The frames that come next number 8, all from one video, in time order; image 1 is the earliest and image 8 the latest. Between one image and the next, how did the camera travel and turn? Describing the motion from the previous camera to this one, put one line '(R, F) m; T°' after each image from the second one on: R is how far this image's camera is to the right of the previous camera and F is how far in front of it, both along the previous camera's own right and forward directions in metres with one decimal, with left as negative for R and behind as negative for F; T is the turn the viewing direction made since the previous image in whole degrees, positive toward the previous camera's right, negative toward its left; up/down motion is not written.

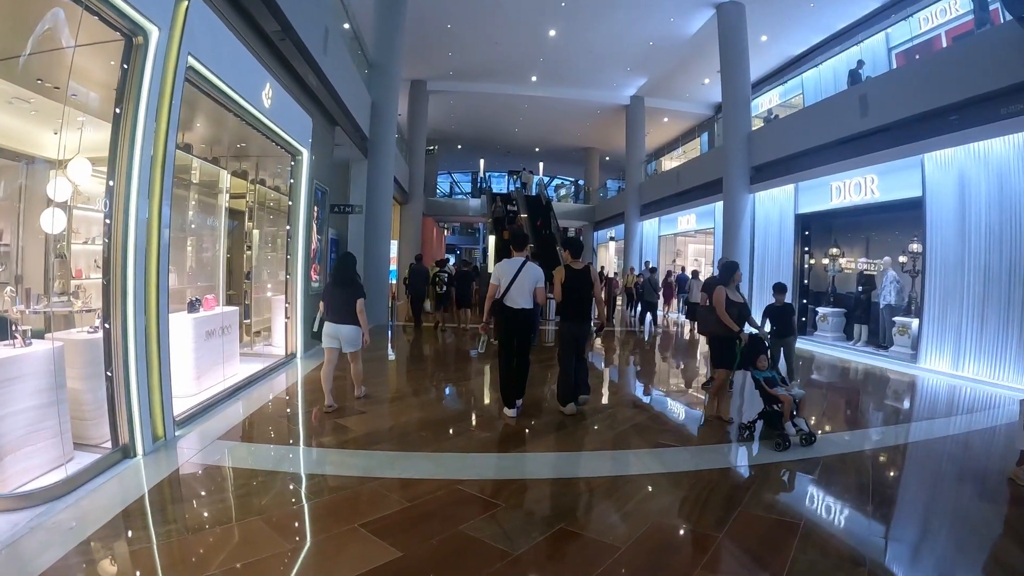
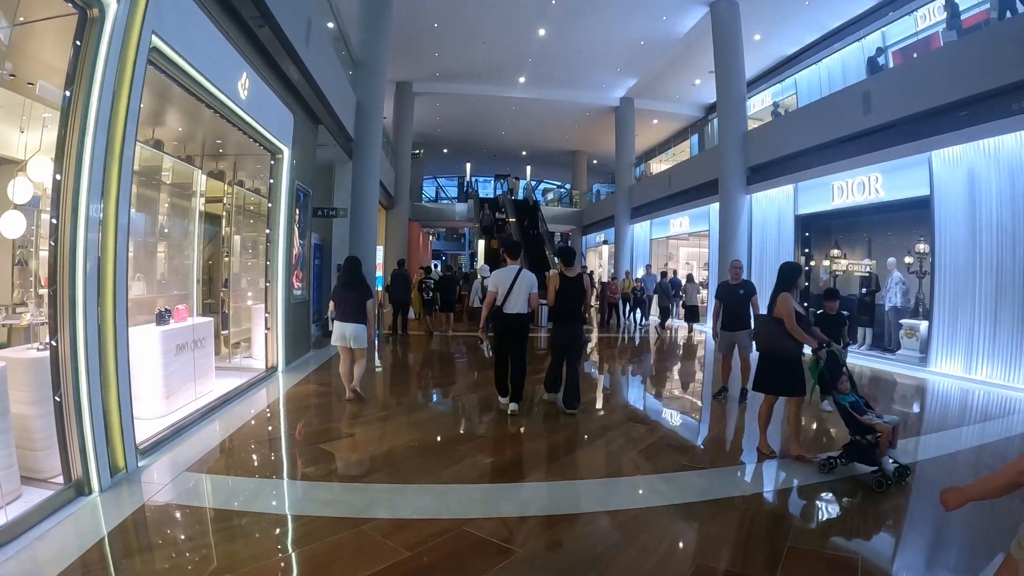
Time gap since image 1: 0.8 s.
(-0.1, +0.4) m; +2°
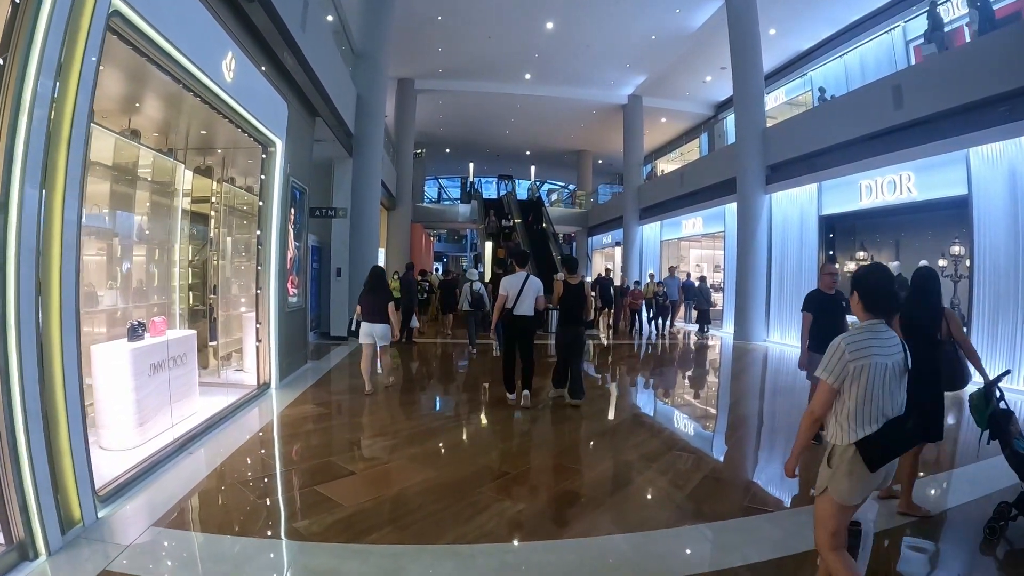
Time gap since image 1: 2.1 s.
(-0.2, +0.5) m; 0°
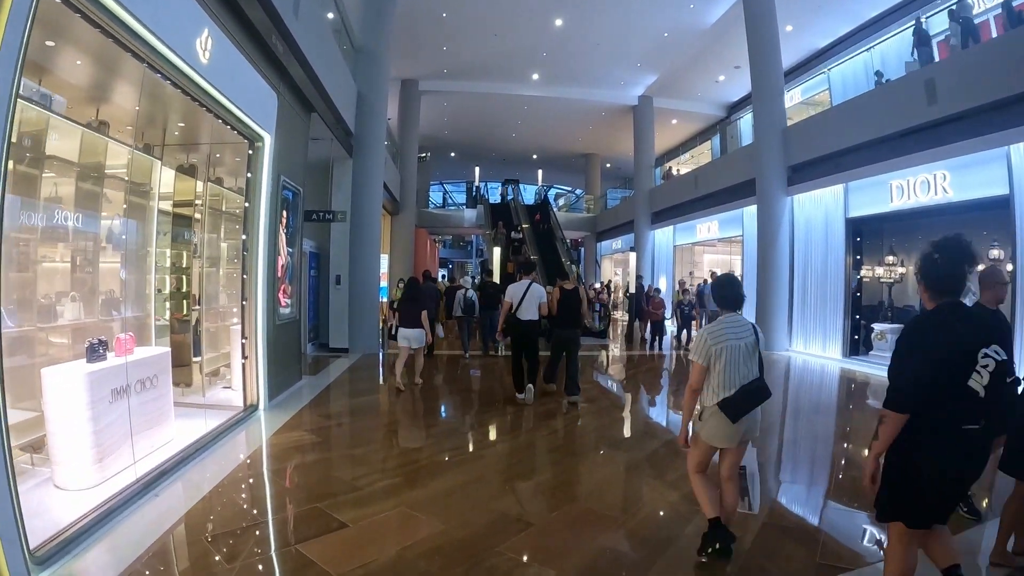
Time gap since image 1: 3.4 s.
(-0.1, +0.5) m; -1°
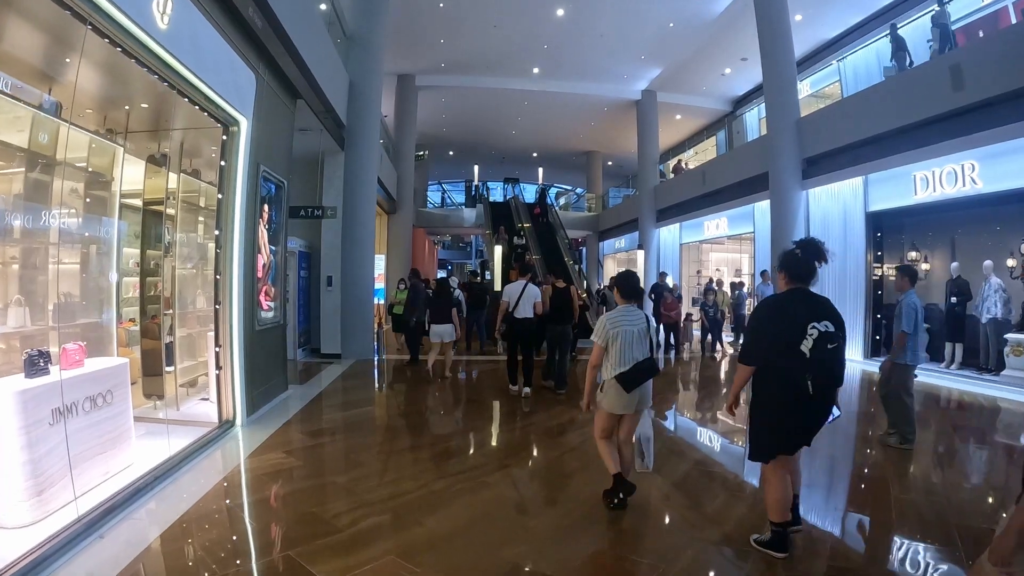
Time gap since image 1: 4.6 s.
(-0.1, +0.4) m; 0°
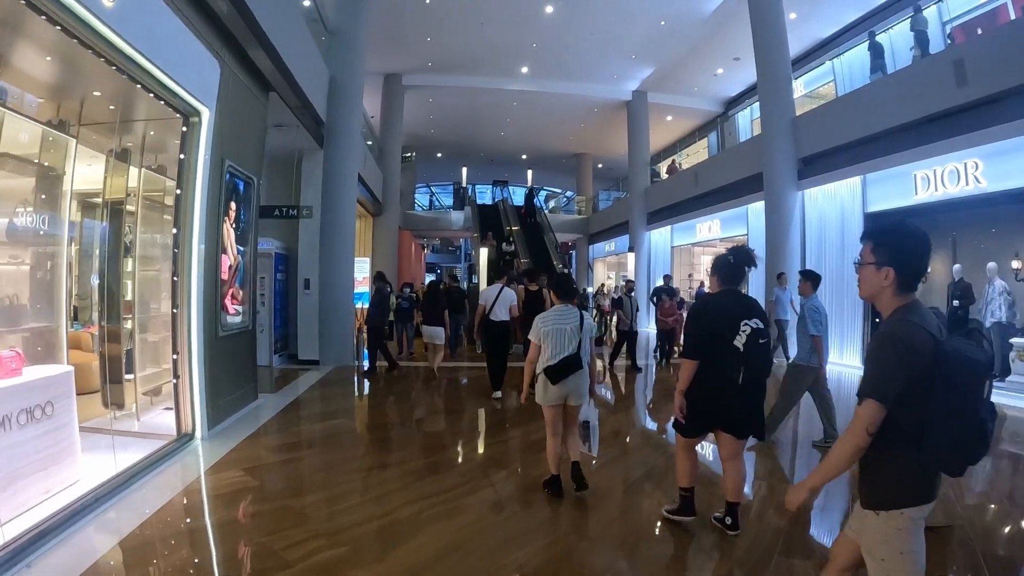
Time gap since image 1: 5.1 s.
(0.0, +0.3) m; +1°
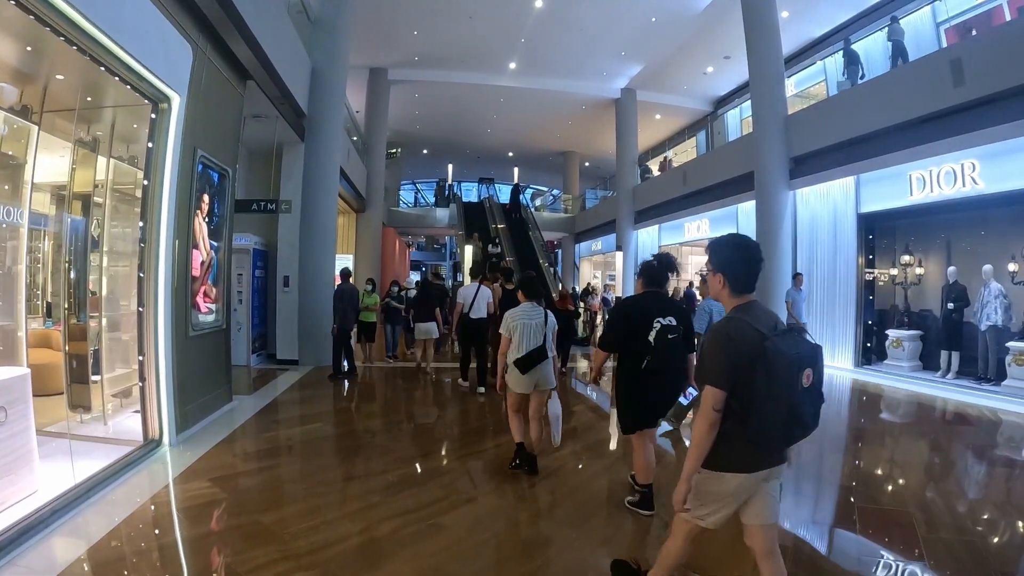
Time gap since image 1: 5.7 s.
(0.0, +0.2) m; +2°
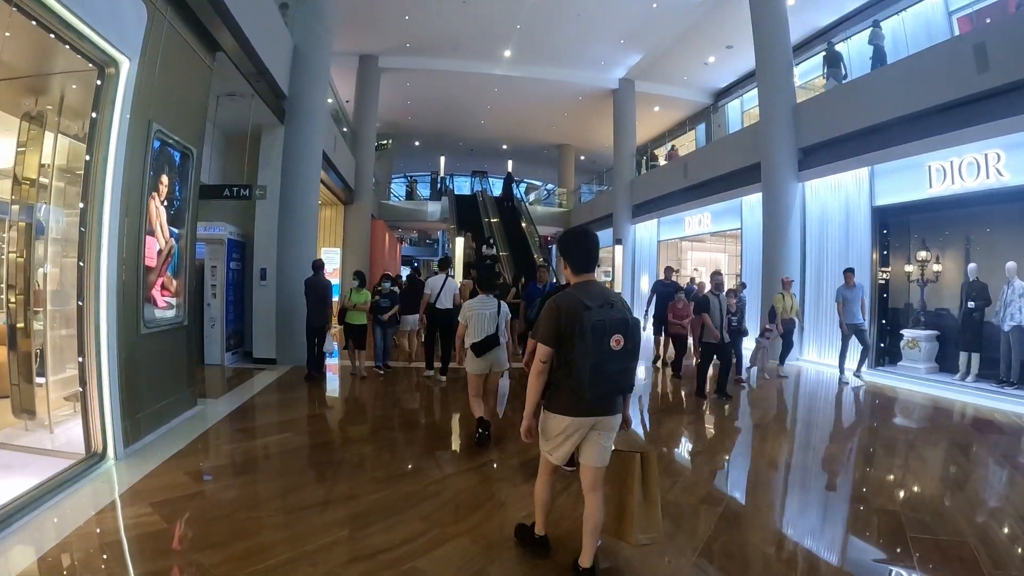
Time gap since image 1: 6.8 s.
(0.0, +0.4) m; +1°
